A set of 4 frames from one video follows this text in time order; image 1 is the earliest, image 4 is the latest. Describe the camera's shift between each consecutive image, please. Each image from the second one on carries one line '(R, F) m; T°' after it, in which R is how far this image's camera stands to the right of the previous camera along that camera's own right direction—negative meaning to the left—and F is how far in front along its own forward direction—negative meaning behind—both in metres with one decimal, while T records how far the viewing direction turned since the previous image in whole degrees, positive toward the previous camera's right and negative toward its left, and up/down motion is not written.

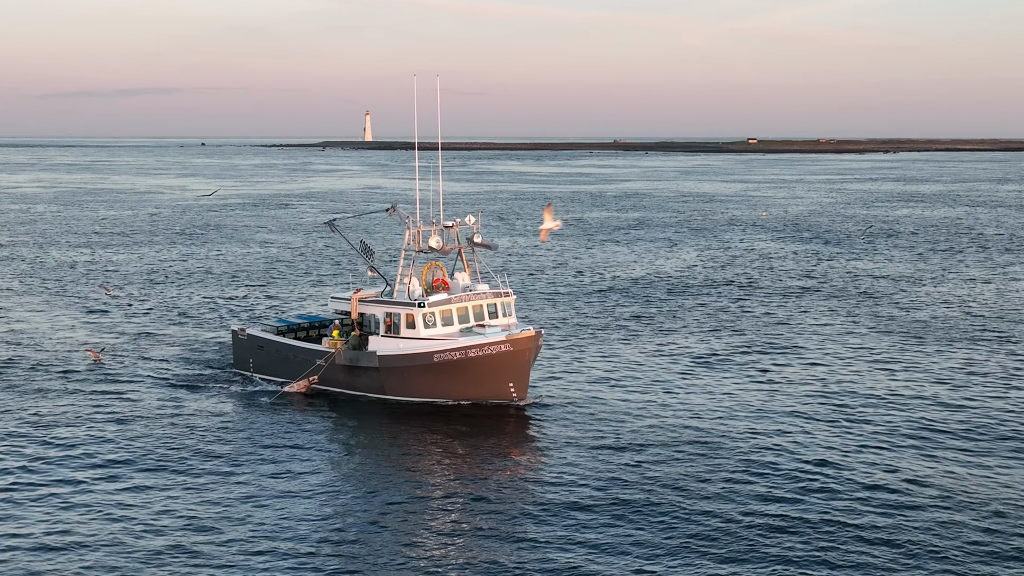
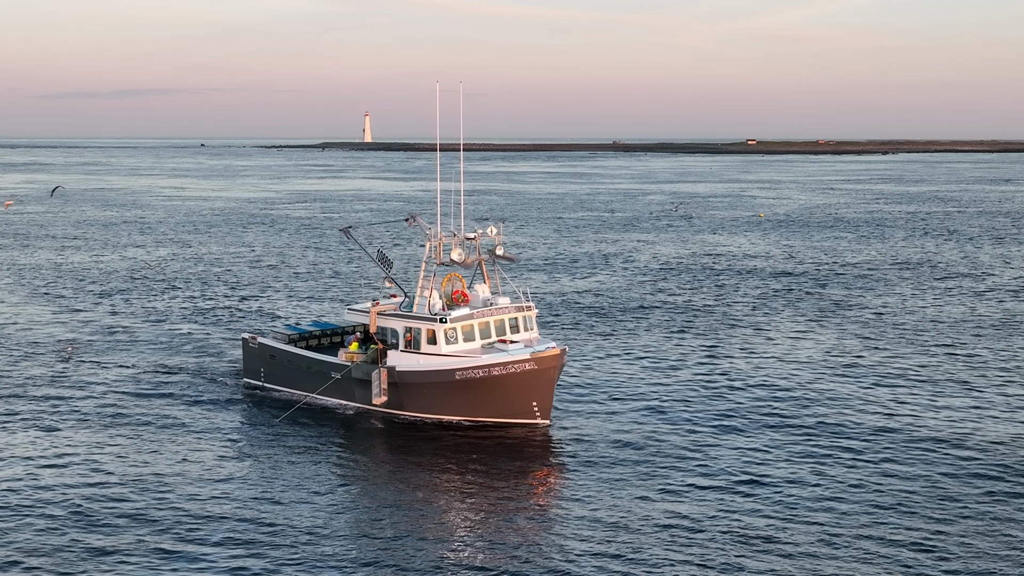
(-0.5, +0.6) m; 0°
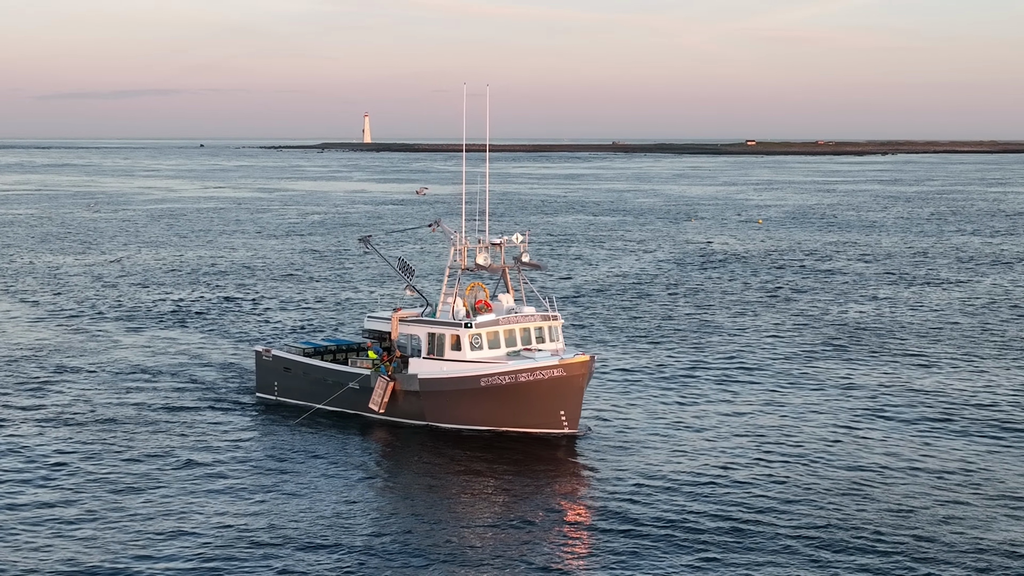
(-0.6, +0.4) m; 0°
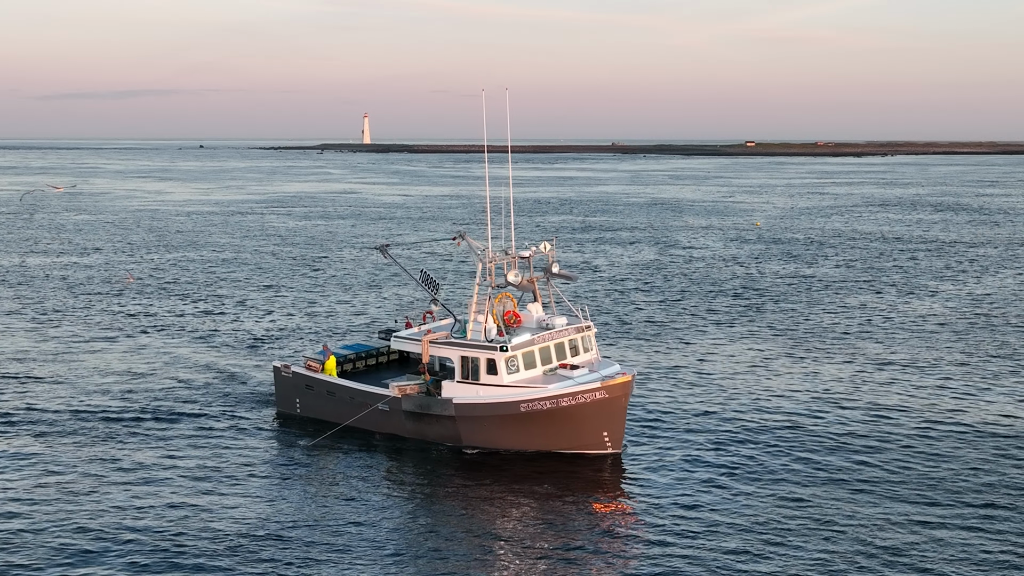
(-0.9, +1.0) m; 0°
